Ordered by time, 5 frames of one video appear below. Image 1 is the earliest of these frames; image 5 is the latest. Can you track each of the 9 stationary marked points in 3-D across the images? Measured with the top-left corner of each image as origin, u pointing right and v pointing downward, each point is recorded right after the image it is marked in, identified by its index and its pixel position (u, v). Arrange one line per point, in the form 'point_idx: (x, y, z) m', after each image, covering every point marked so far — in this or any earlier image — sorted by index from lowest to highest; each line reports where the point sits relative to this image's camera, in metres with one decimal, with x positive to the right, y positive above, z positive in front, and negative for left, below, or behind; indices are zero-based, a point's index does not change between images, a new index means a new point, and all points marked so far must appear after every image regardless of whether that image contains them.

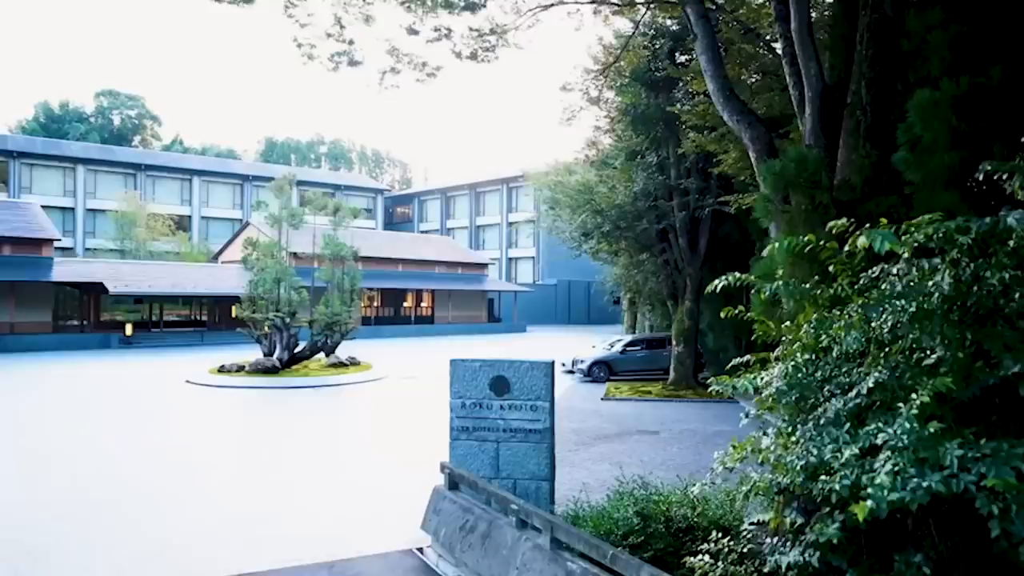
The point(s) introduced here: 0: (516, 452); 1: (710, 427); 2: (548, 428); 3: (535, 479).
0: (0.0, -1.5, +6.9) m
1: (+3.4, -2.4, +13.0) m
2: (+0.3, -1.3, +6.8) m
3: (+0.2, -1.7, +6.8) m
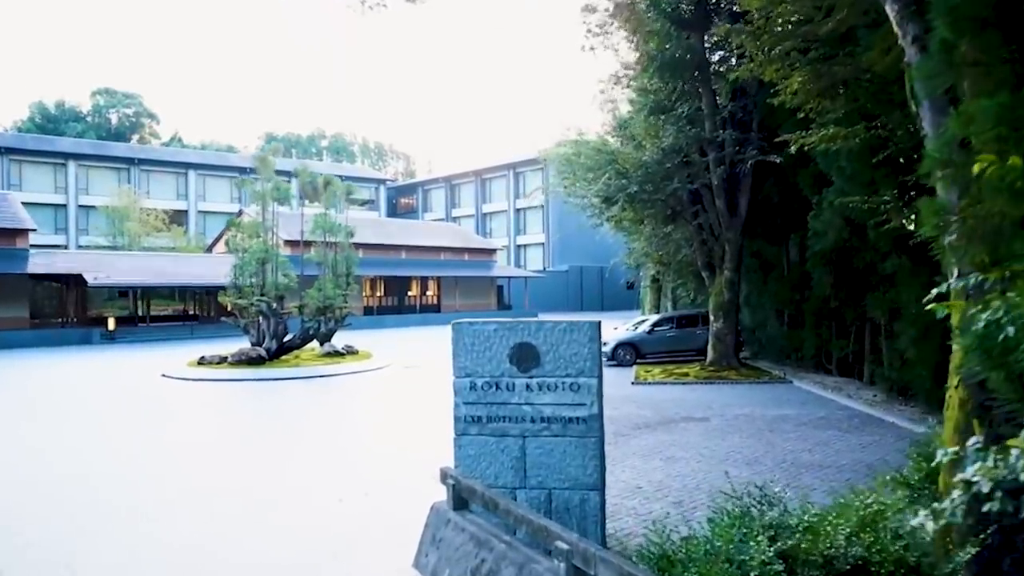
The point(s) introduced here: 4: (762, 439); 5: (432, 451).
0: (+0.2, -1.0, +4.8) m
1: (+3.7, -1.8, +10.9) m
2: (+0.5, -0.8, +4.7) m
3: (+0.4, -1.3, +4.8) m
4: (+2.9, -1.8, +8.8) m
5: (-1.1, -2.3, +10.6) m
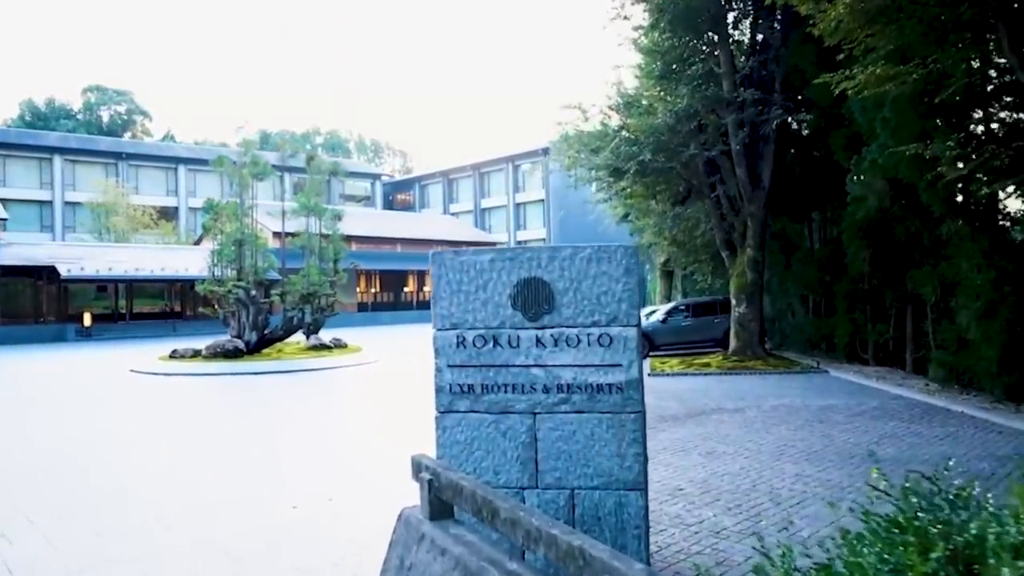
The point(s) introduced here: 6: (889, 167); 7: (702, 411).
0: (+0.3, -0.7, +3.4) m
1: (+3.7, -1.4, +9.5) m
2: (+0.5, -0.4, +3.3) m
3: (+0.4, -0.9, +3.4) m
4: (+3.0, -1.4, +7.4) m
5: (-1.1, -1.9, +9.2) m
6: (+5.1, +1.6, +10.2) m
7: (+2.2, -1.4, +9.0) m
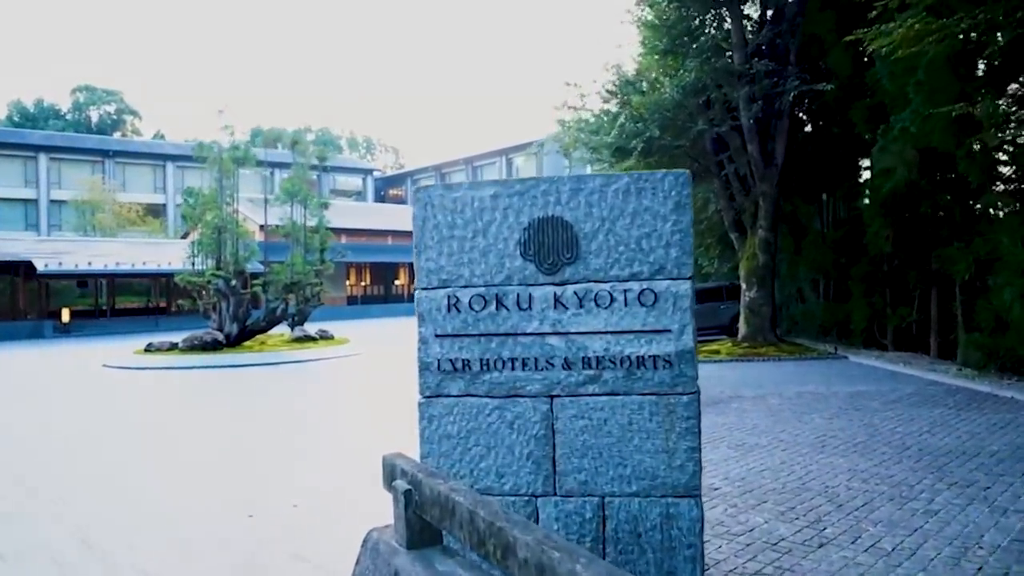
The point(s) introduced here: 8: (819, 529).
0: (+0.3, -0.5, +2.6) m
1: (+3.7, -1.1, +8.7) m
2: (+0.6, -0.2, +2.5) m
3: (+0.5, -0.7, +2.5) m
4: (+3.0, -1.2, +6.6) m
5: (-1.1, -1.7, +8.4) m
6: (+5.0, +1.9, +9.3) m
7: (+2.2, -1.2, +8.2) m
8: (+1.4, -1.1, +3.6) m
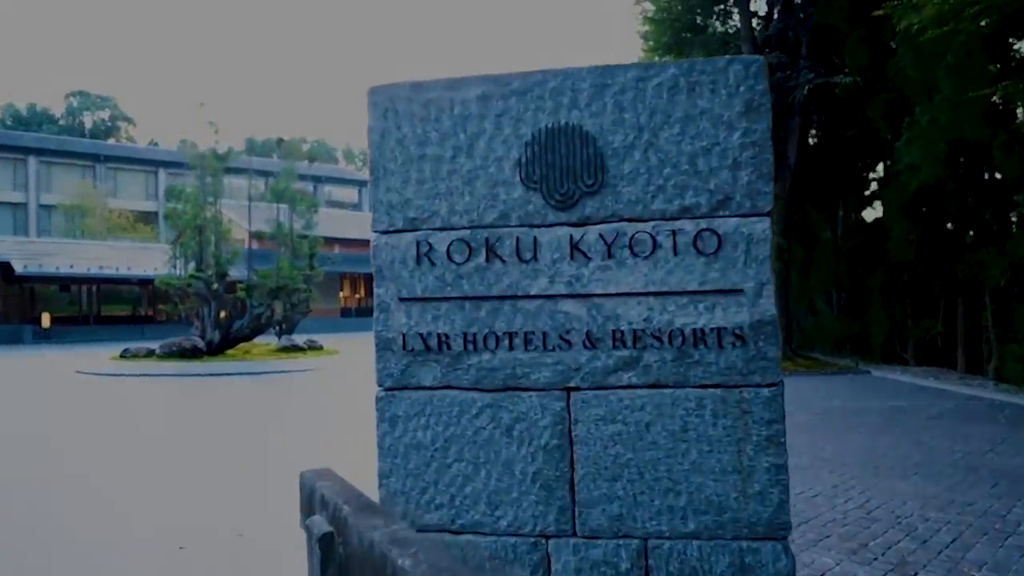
0: (+0.3, -0.3, +1.7) m
1: (+3.7, -1.2, +7.9) m
2: (+0.6, -0.1, +1.7) m
3: (+0.5, -0.6, +1.7) m
4: (+3.0, -1.1, +5.8) m
5: (-1.1, -1.7, +7.5) m
6: (+5.0, +1.8, +8.6) m
7: (+2.2, -1.2, +7.3) m
8: (+1.4, -1.0, +2.7) m
